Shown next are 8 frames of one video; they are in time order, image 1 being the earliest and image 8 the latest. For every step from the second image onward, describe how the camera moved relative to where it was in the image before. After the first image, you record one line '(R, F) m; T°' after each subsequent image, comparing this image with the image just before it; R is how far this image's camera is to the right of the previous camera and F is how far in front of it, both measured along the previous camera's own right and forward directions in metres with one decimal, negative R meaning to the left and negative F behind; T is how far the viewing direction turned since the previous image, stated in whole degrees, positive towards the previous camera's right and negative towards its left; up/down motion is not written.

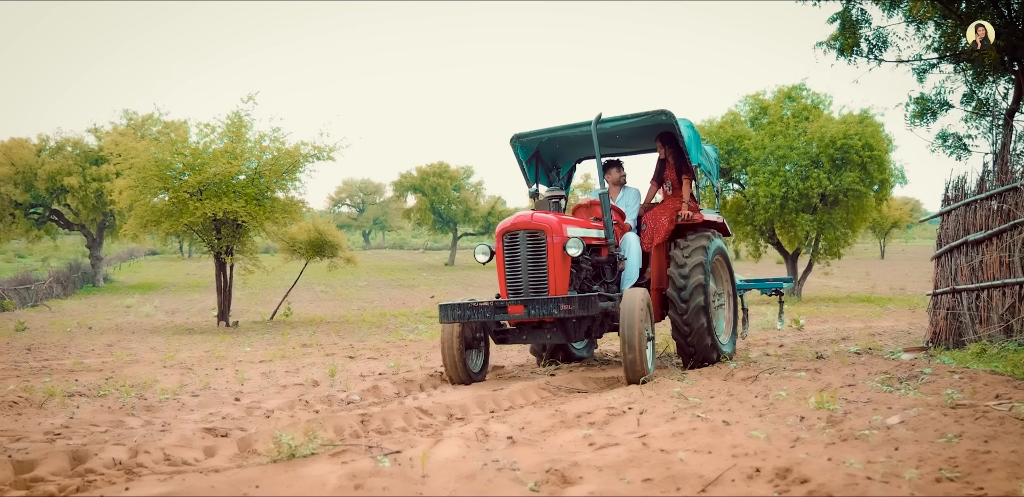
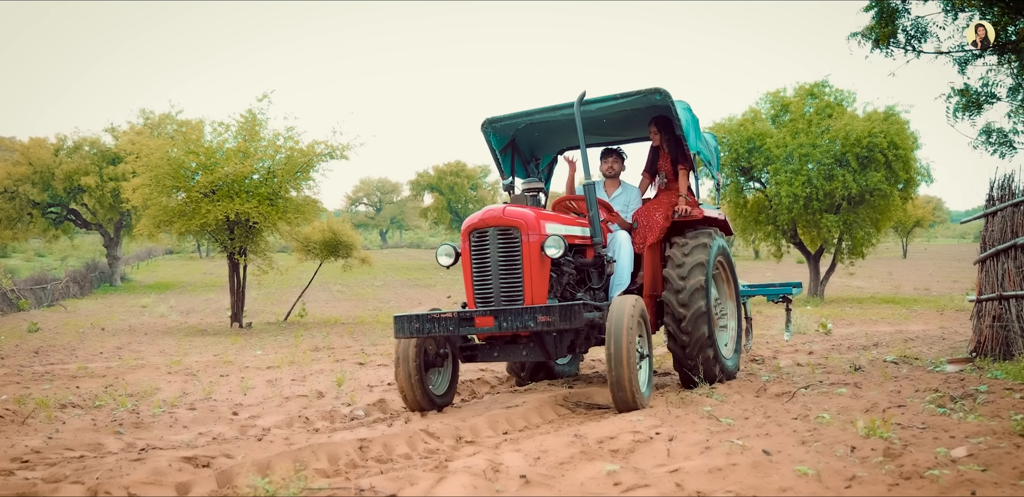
(0.0, +0.5) m; -1°
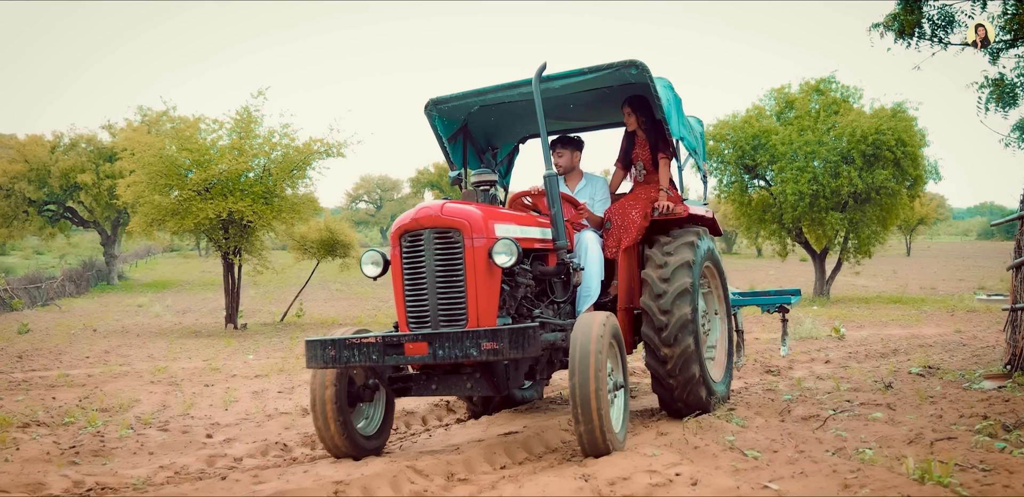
(0.0, +0.6) m; 0°
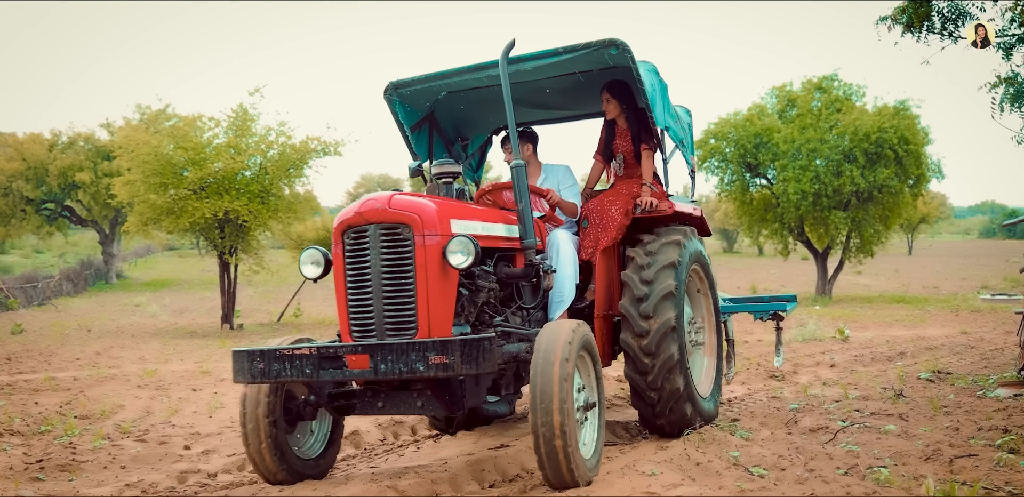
(+0.1, +0.3) m; 0°
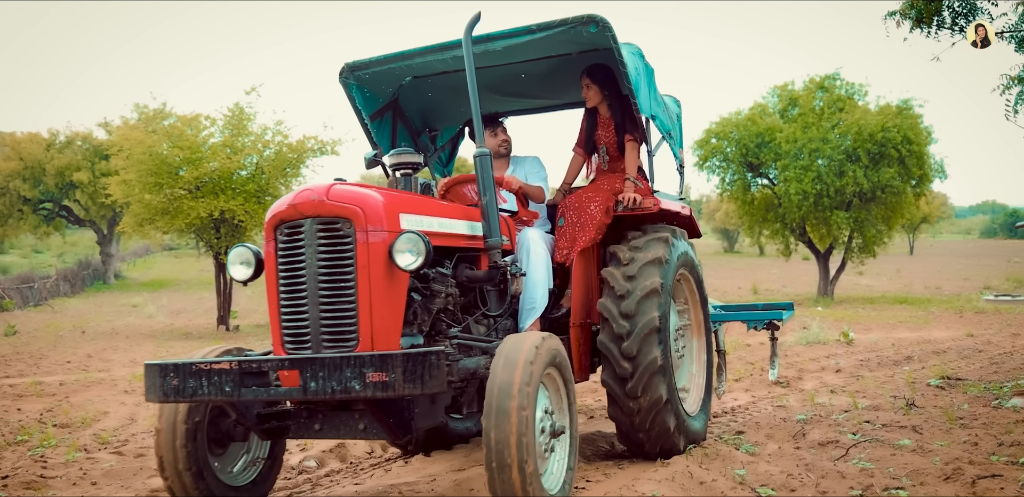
(+0.1, +0.3) m; 0°
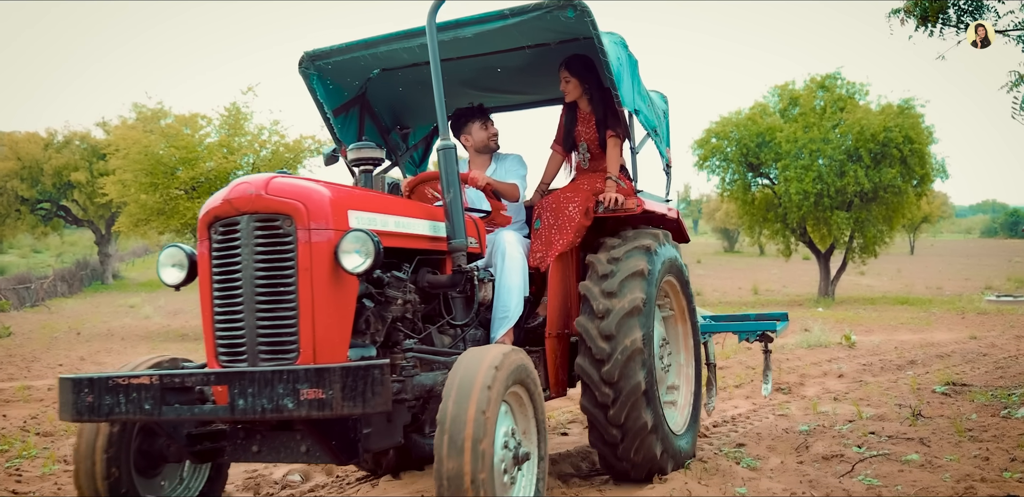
(+0.1, +0.2) m; 0°
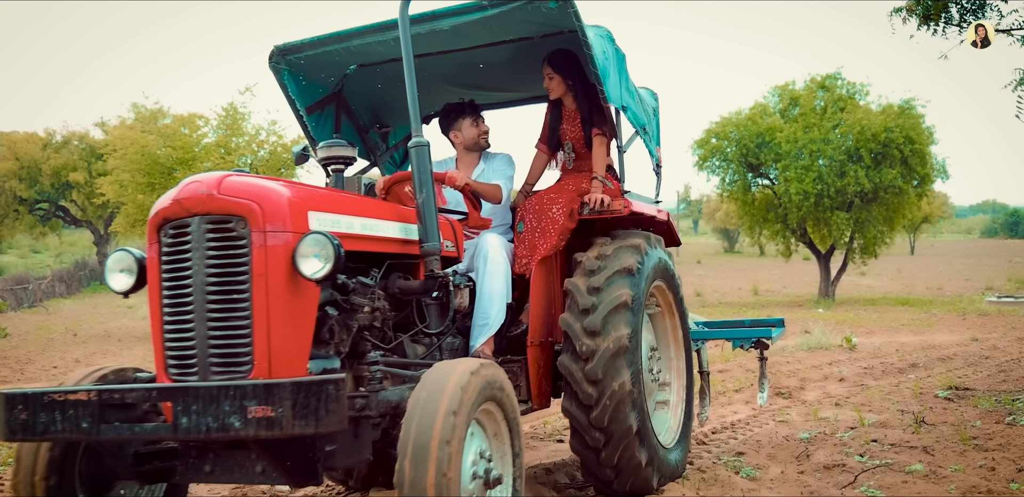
(0.0, +0.1) m; 0°
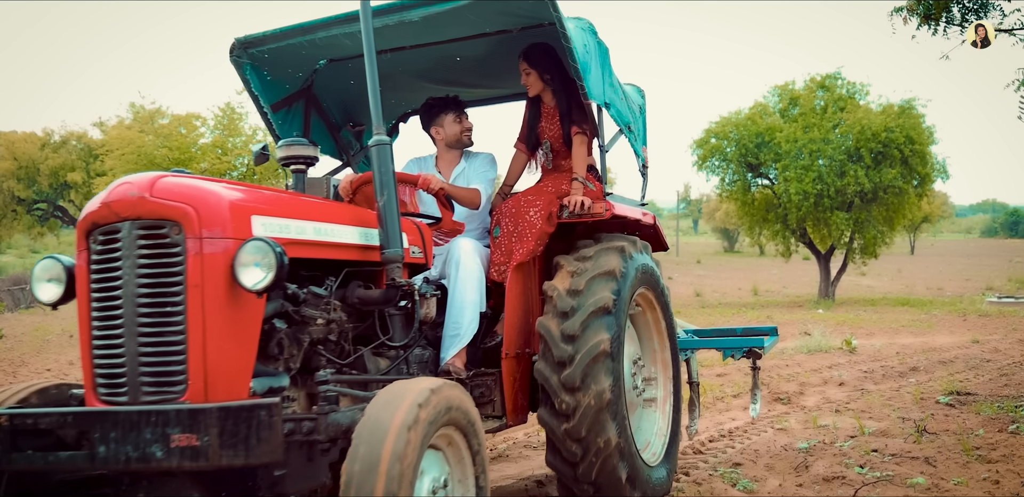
(+0.1, +0.1) m; 0°
